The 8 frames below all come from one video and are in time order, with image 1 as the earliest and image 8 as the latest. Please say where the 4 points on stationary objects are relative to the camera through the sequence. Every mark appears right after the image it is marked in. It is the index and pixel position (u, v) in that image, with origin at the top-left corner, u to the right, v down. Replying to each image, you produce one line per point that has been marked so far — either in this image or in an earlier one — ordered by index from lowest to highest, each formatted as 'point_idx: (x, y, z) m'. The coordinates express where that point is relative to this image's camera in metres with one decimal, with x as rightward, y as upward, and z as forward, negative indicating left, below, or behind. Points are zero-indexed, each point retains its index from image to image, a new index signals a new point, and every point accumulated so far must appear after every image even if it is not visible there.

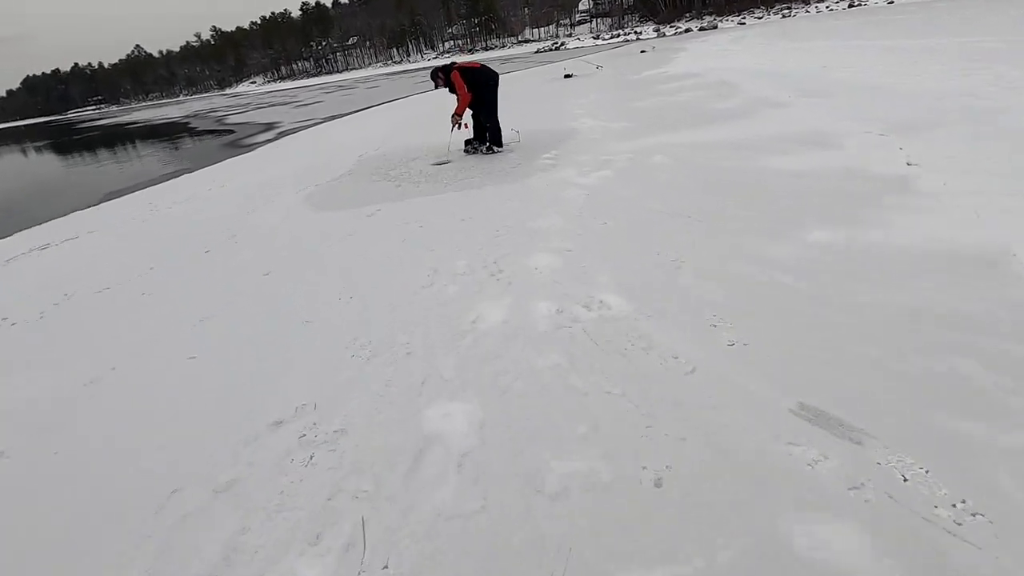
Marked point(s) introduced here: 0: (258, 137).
0: (-7.8, +4.7, +16.3) m
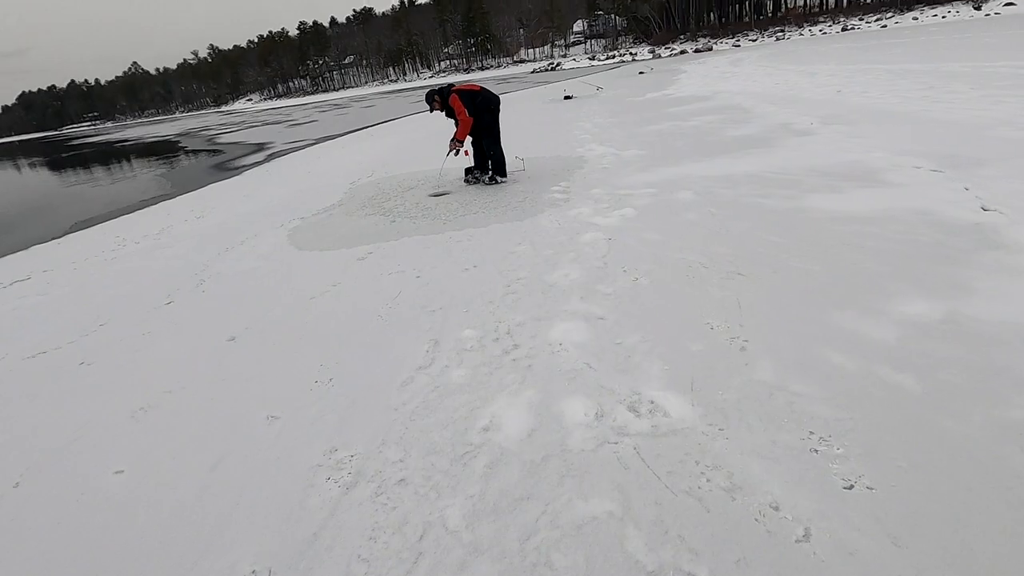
0: (-7.8, +3.8, +15.7) m
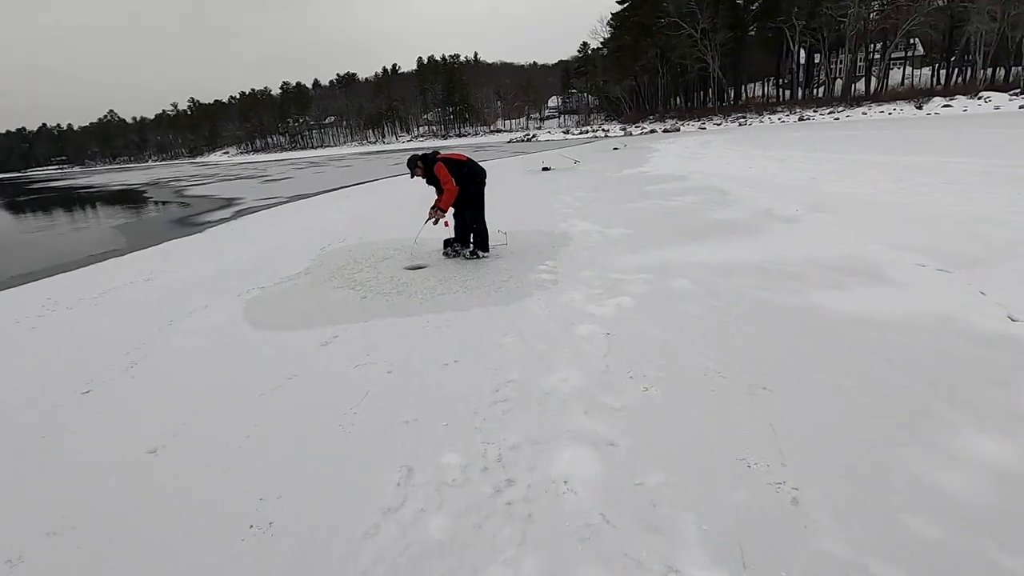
0: (-8.4, +2.1, +15.1) m
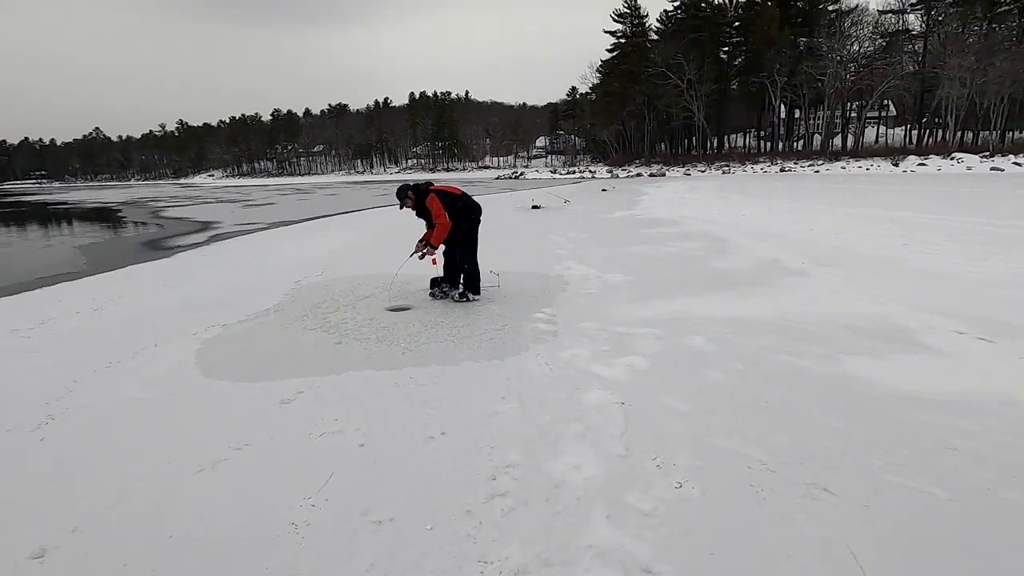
0: (-8.7, +1.4, +14.3) m
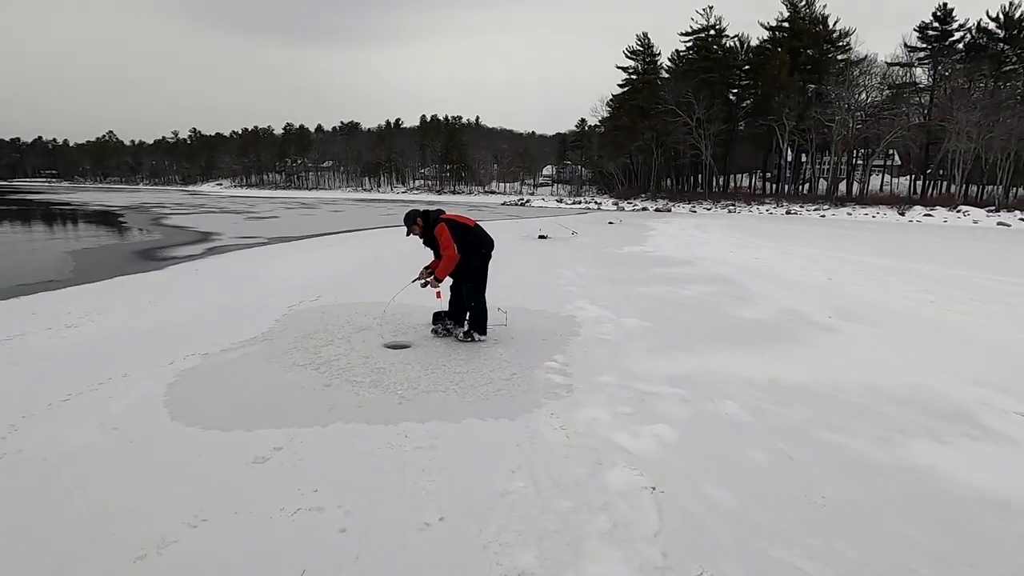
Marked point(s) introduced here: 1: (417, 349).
0: (-8.5, +1.1, +13.9) m
1: (-0.9, -0.6, +5.2) m
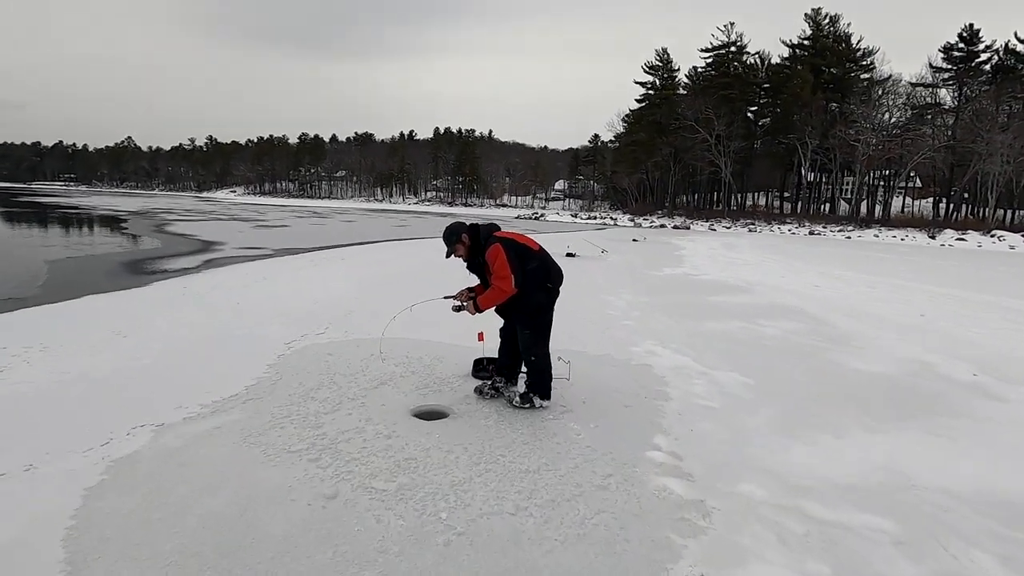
0: (-7.8, +0.7, +12.6) m
1: (-0.4, -0.9, +3.7) m
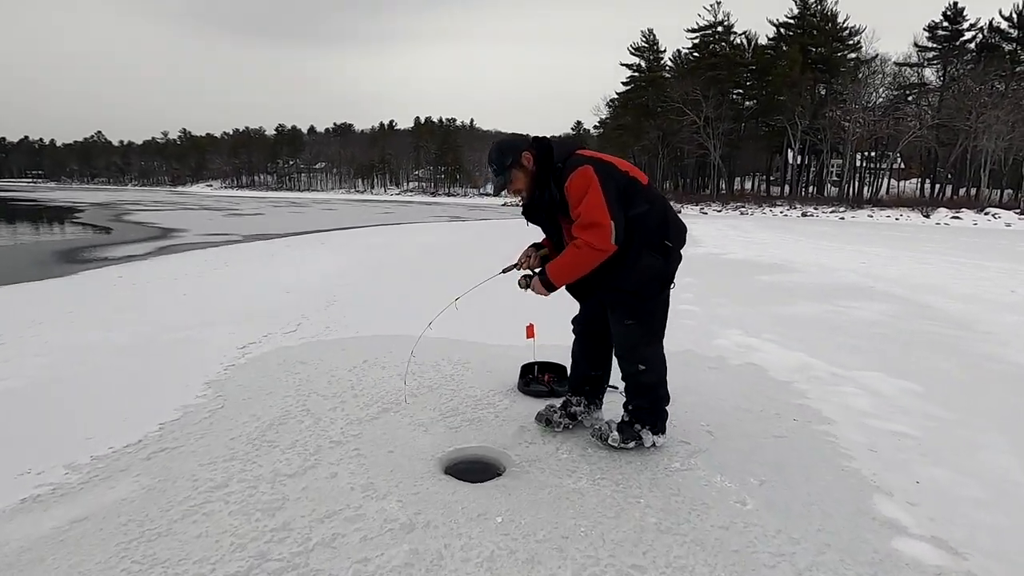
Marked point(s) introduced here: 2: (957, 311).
0: (-7.7, +0.9, +10.7) m
1: (+0.1, -0.8, +2.1) m
2: (+5.2, -0.3, +6.1) m
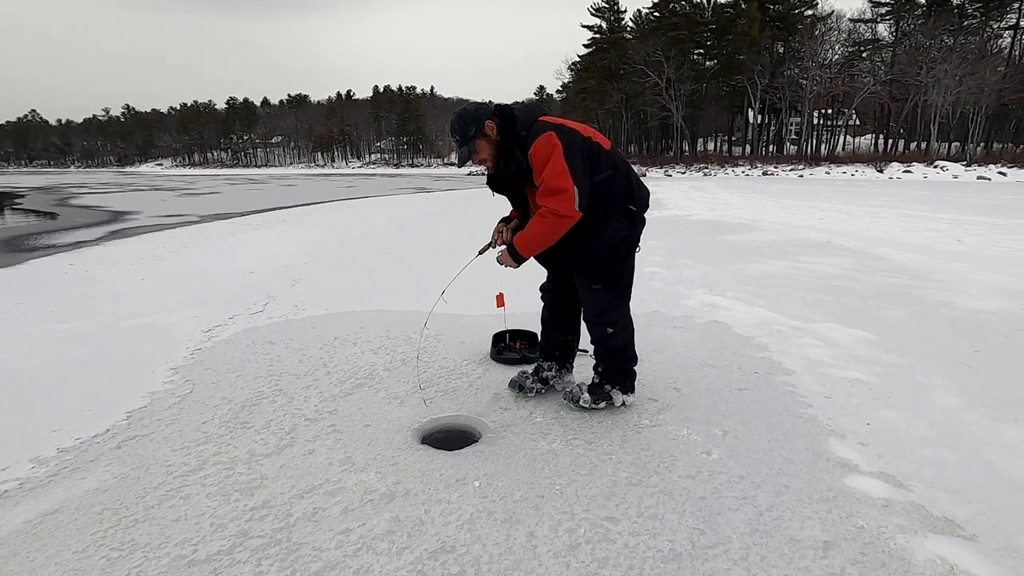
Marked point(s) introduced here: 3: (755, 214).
0: (-8.3, +1.1, +10.2) m
1: (0.0, -0.7, +2.2) m
2: (+4.8, +0.3, +6.3) m
3: (+5.9, +1.8, +12.8) m
